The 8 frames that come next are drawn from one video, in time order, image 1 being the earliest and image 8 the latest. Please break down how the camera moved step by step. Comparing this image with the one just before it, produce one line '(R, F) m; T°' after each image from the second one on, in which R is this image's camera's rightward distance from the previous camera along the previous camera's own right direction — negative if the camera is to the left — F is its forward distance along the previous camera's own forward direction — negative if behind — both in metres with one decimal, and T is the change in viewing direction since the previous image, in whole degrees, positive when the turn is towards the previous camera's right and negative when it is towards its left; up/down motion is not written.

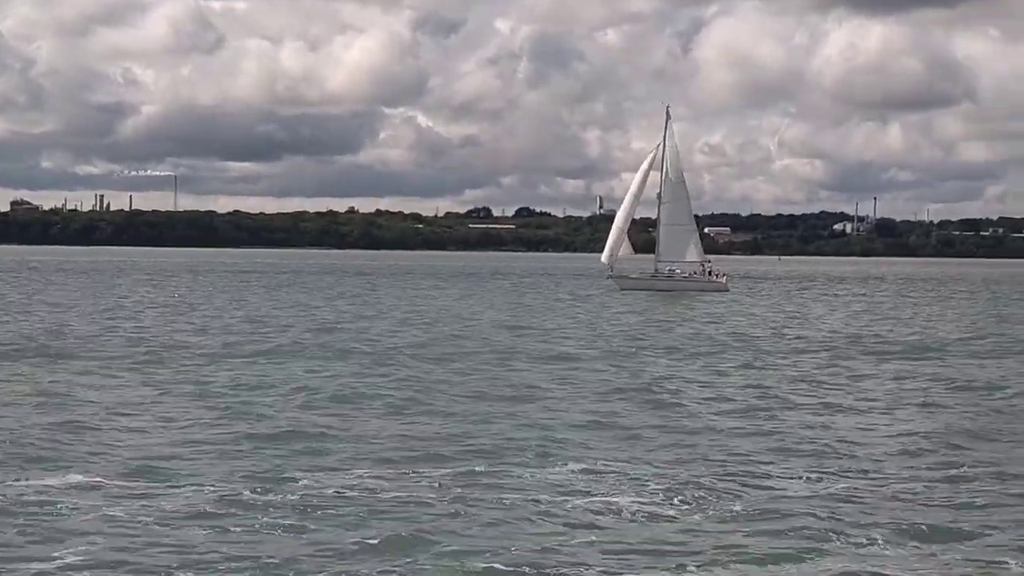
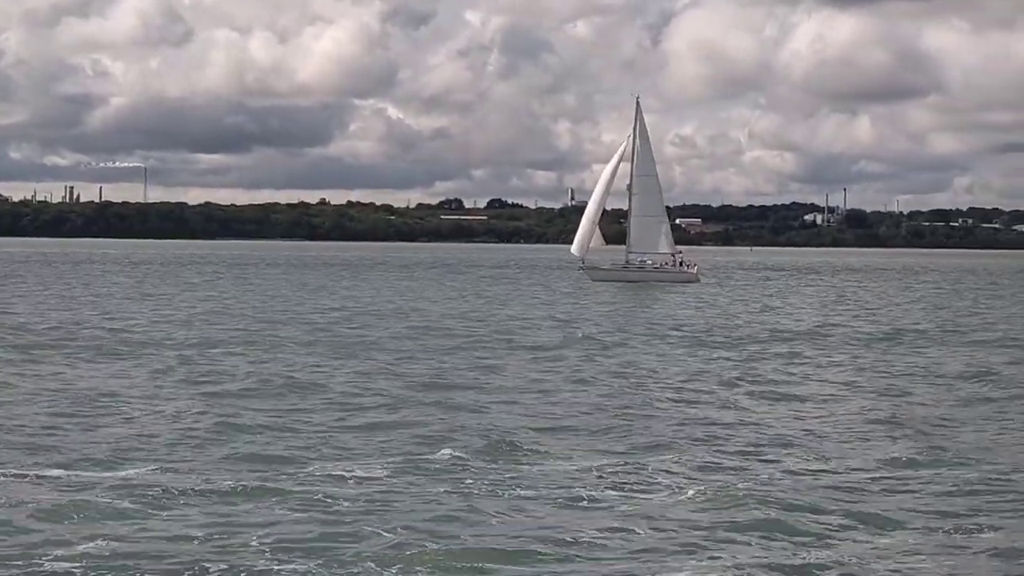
(-0.2, +0.9) m; +1°
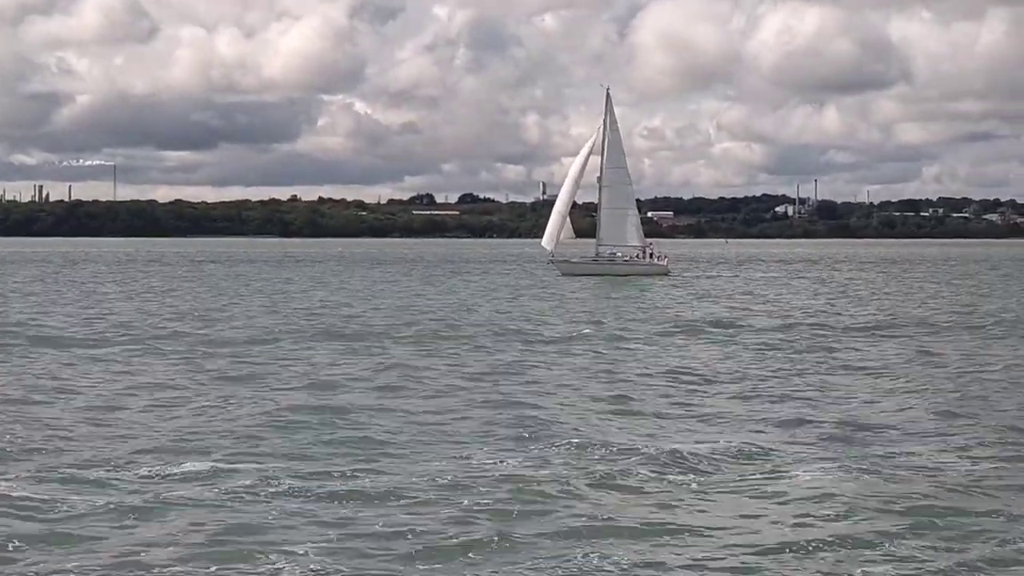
(-1.1, -0.9) m; +1°
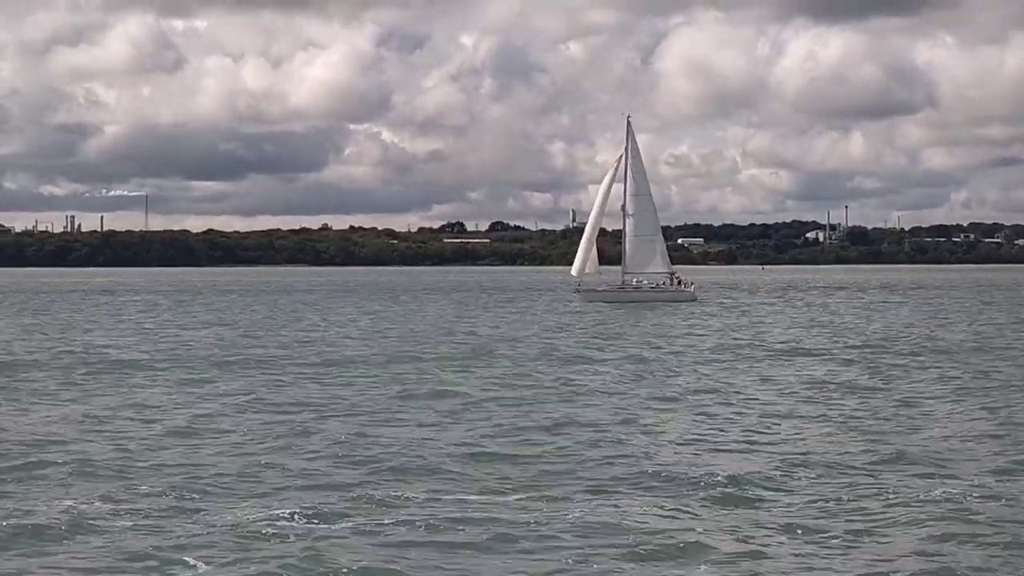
(-2.6, -4.0) m; -1°
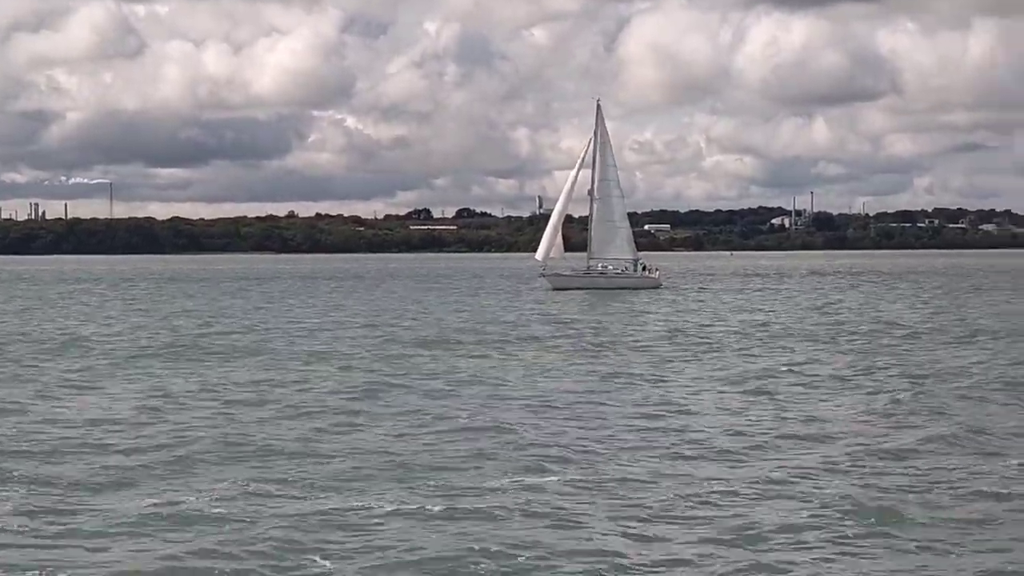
(-0.6, +0.3) m; +2°
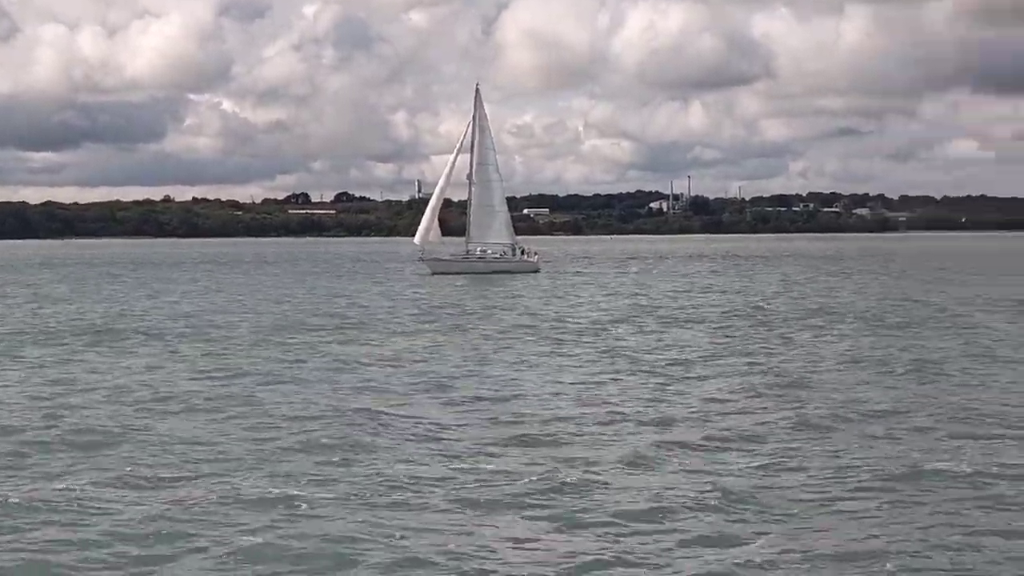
(-0.3, +5.9) m; +6°
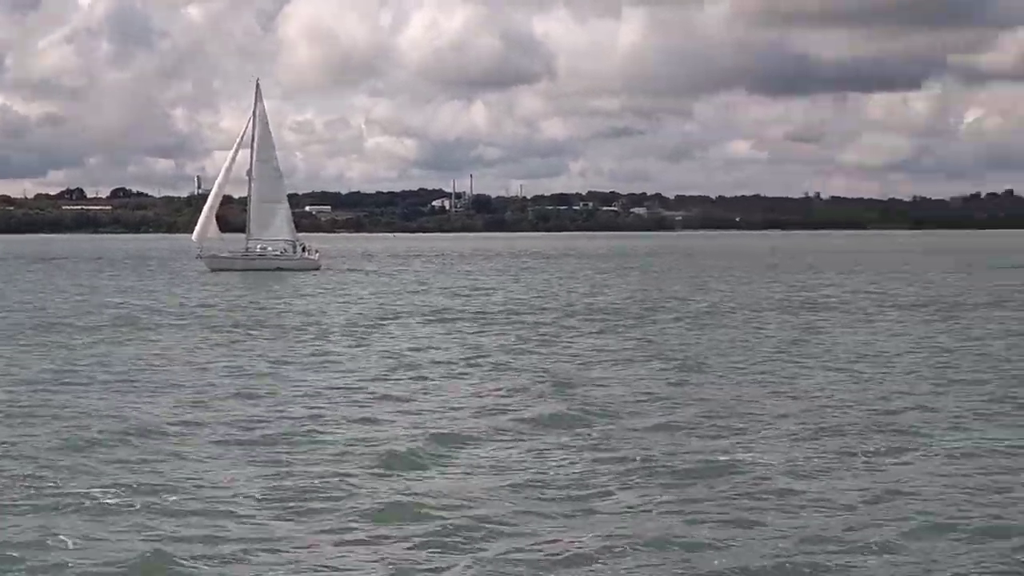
(+1.2, -1.7) m; +10°
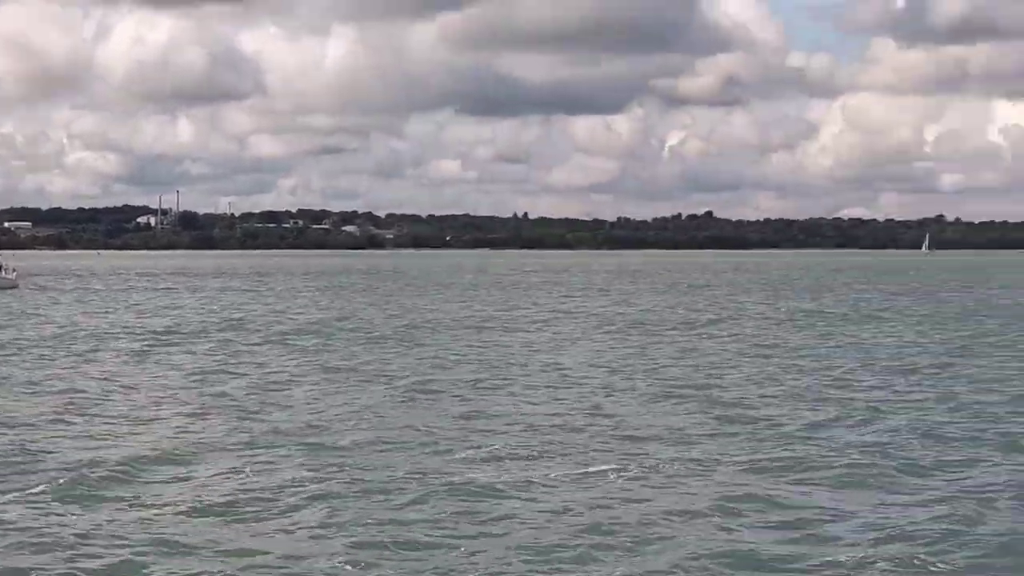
(+0.5, -6.1) m; +13°
